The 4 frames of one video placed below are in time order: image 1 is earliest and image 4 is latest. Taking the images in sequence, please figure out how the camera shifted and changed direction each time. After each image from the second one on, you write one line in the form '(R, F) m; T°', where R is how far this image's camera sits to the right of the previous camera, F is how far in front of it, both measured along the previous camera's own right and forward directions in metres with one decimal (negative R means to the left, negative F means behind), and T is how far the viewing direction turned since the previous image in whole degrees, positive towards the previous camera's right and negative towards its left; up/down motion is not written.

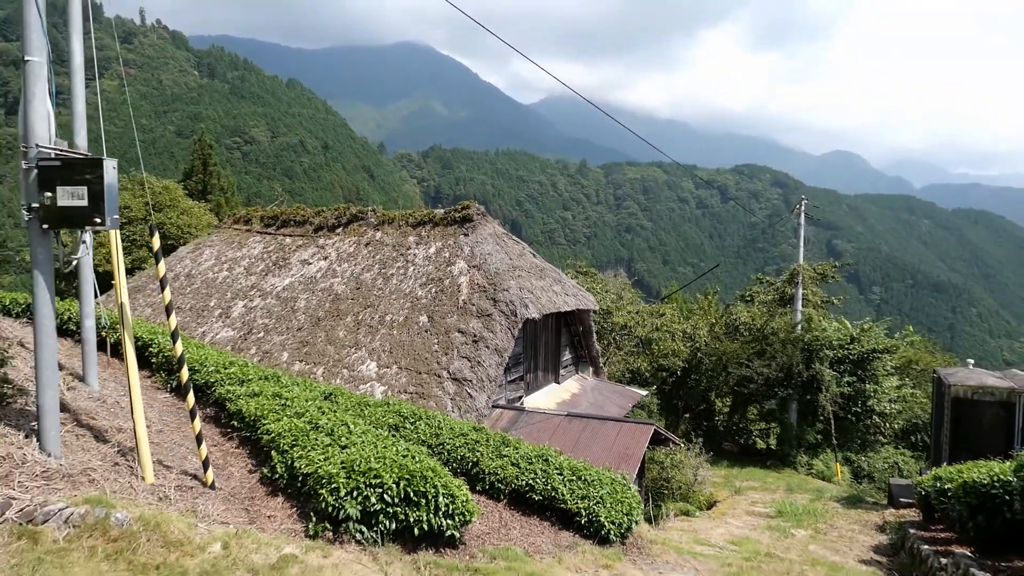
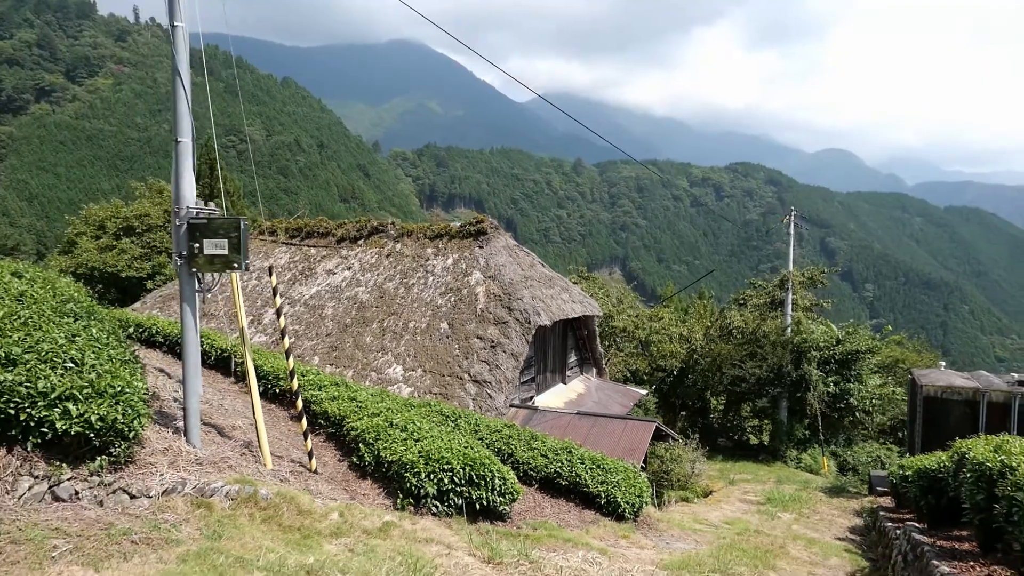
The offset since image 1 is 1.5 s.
(-0.4, -1.0) m; 0°
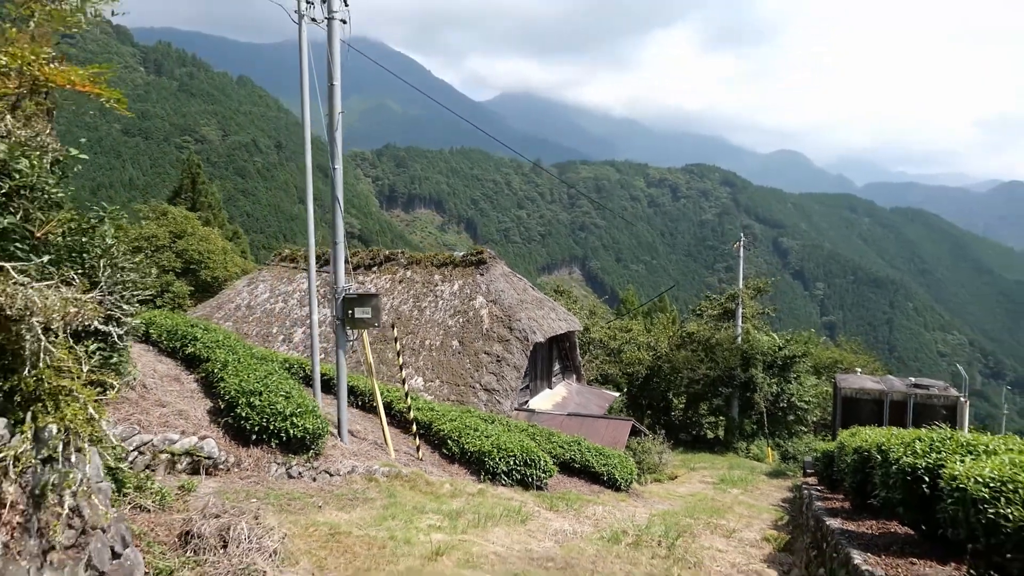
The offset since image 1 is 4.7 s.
(-0.9, -2.3) m; +4°
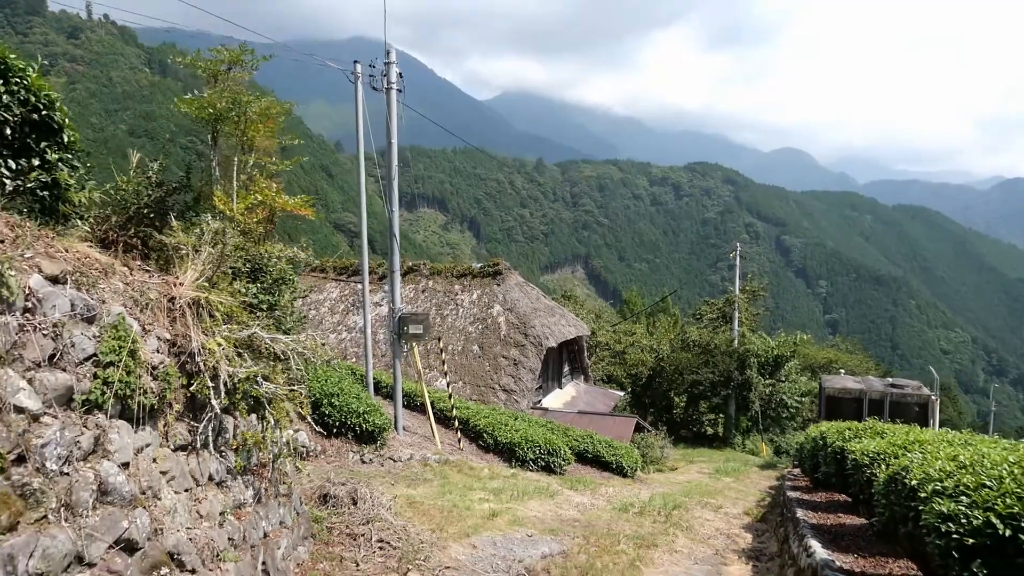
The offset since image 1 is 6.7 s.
(-0.3, -1.4) m; 0°
